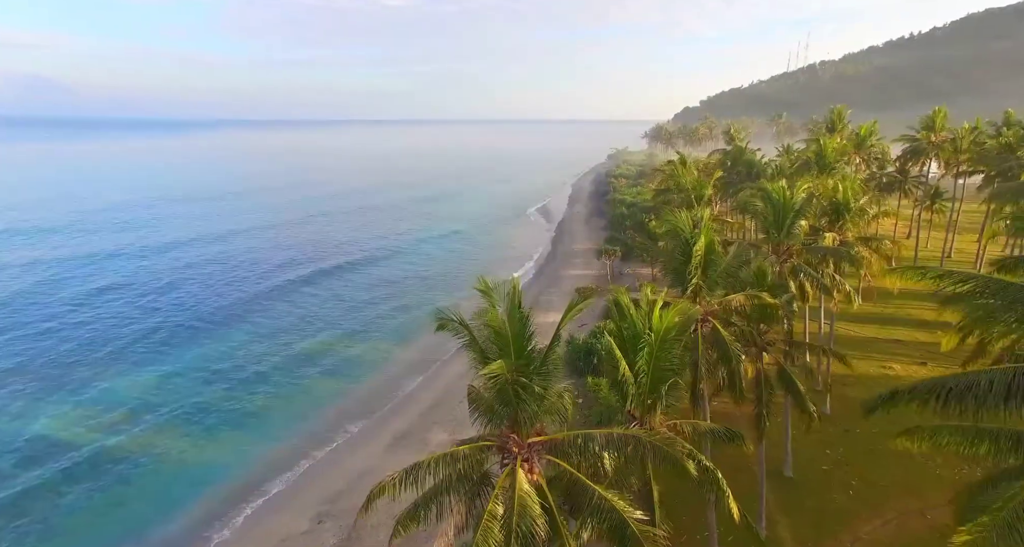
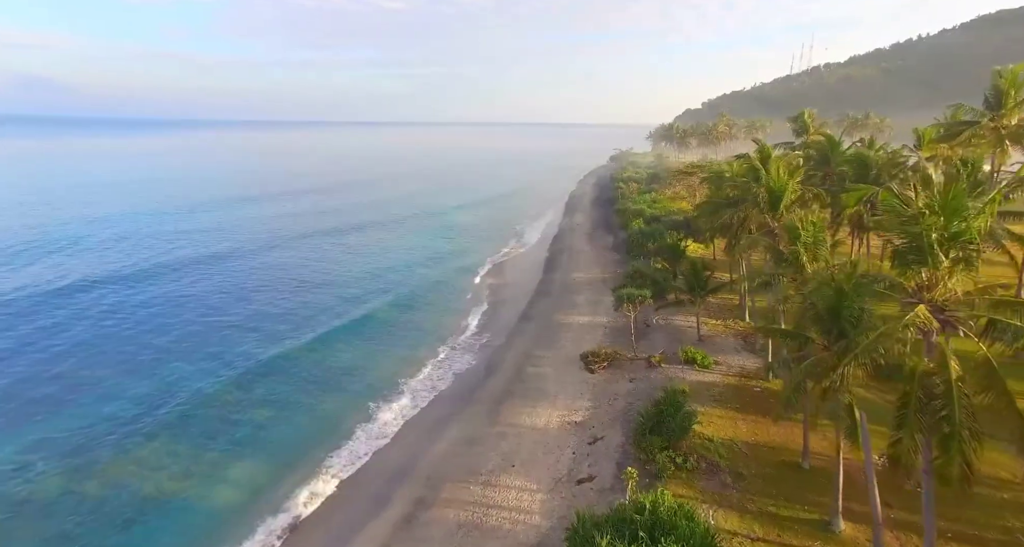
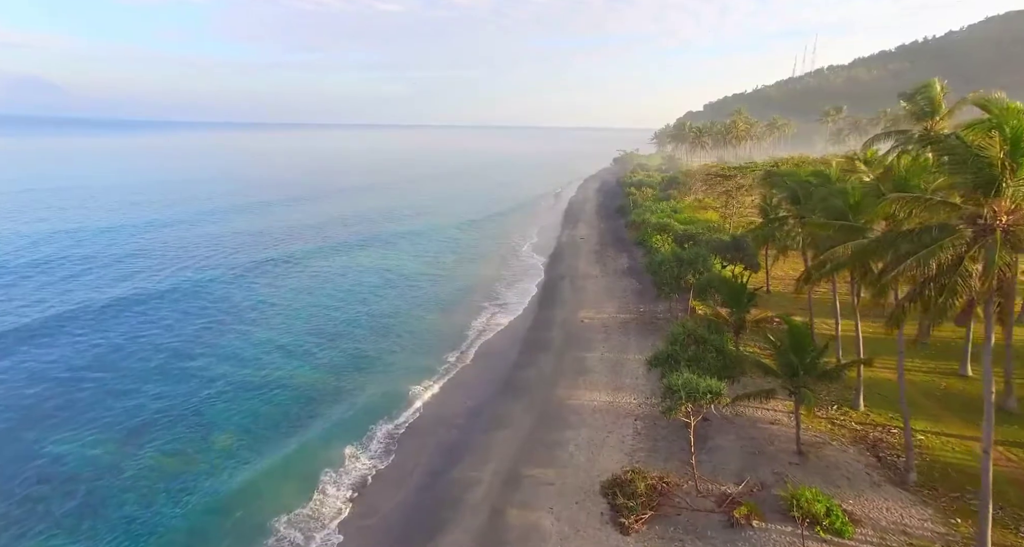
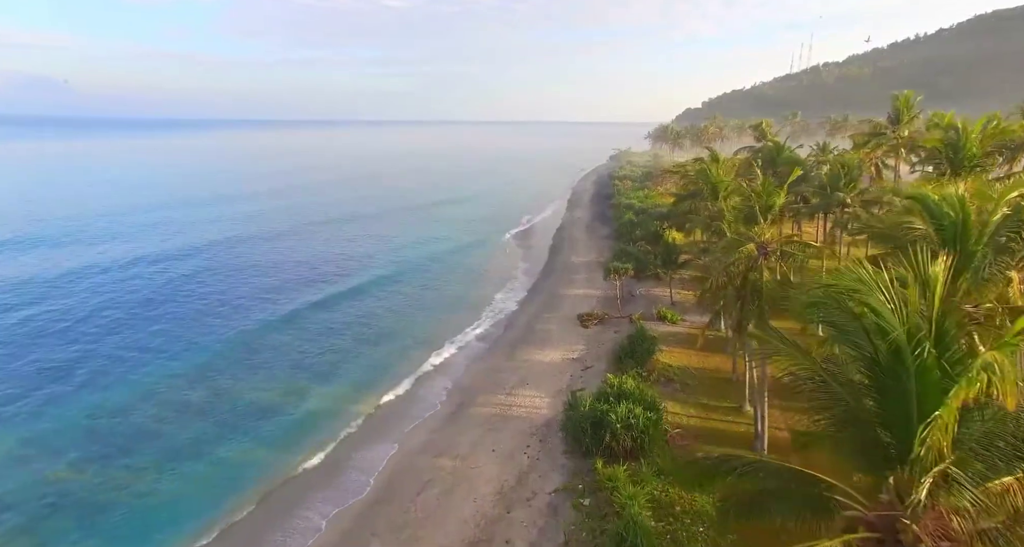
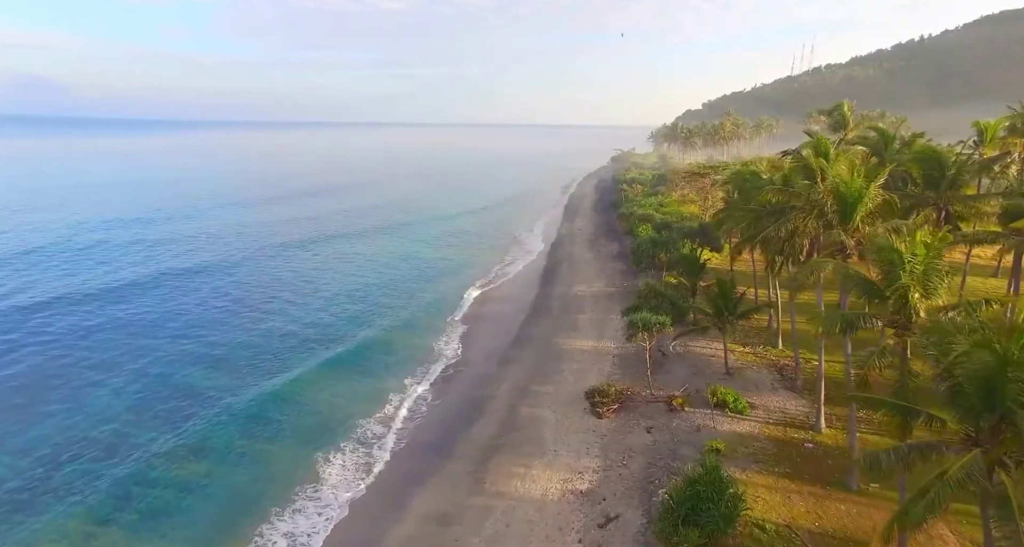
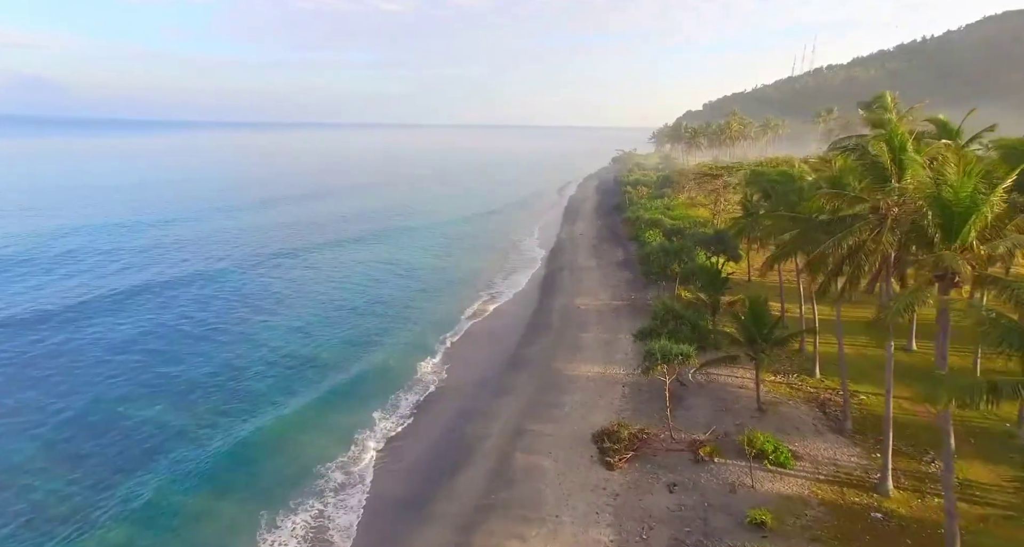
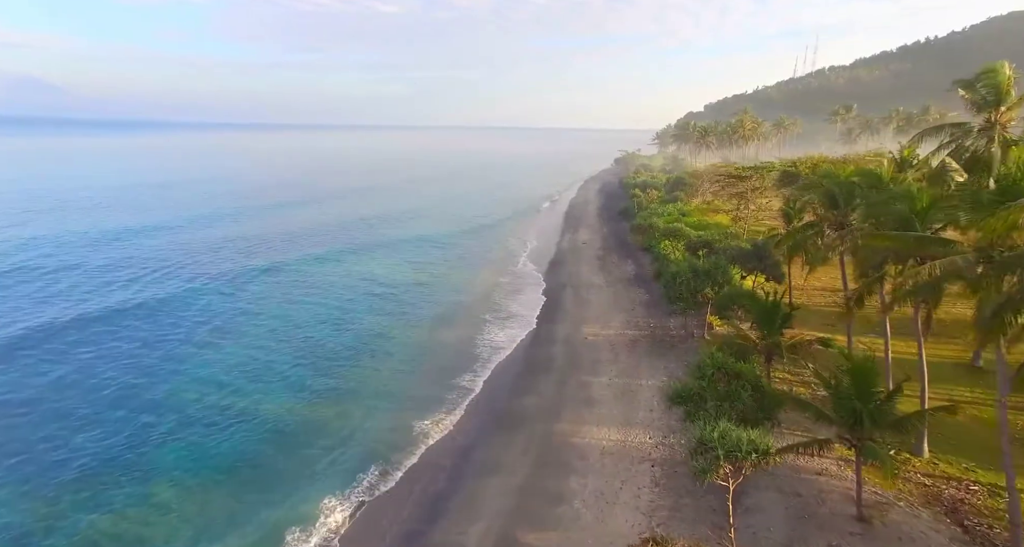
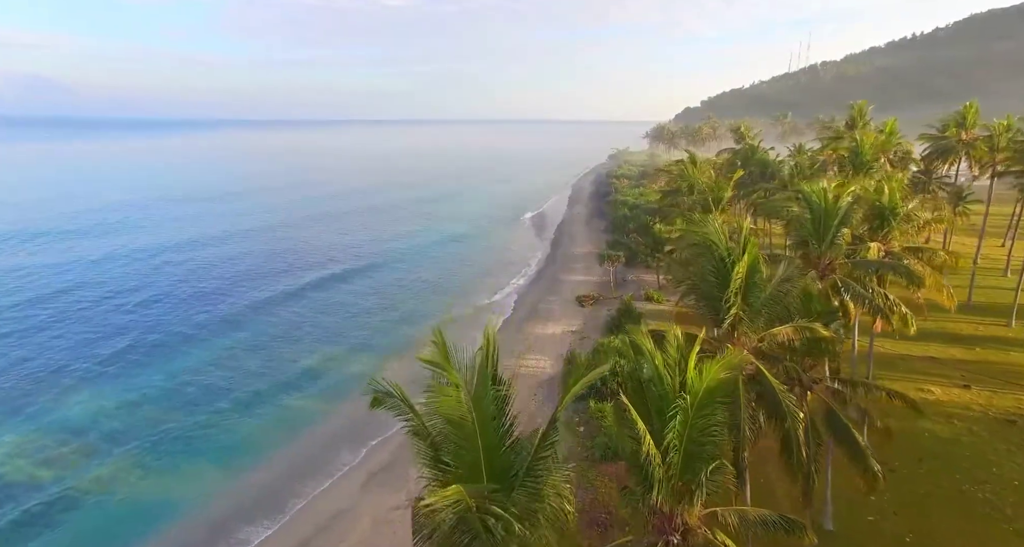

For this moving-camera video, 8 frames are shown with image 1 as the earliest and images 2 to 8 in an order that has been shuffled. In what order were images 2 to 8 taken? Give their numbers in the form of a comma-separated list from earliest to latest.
8, 4, 2, 5, 6, 3, 7
